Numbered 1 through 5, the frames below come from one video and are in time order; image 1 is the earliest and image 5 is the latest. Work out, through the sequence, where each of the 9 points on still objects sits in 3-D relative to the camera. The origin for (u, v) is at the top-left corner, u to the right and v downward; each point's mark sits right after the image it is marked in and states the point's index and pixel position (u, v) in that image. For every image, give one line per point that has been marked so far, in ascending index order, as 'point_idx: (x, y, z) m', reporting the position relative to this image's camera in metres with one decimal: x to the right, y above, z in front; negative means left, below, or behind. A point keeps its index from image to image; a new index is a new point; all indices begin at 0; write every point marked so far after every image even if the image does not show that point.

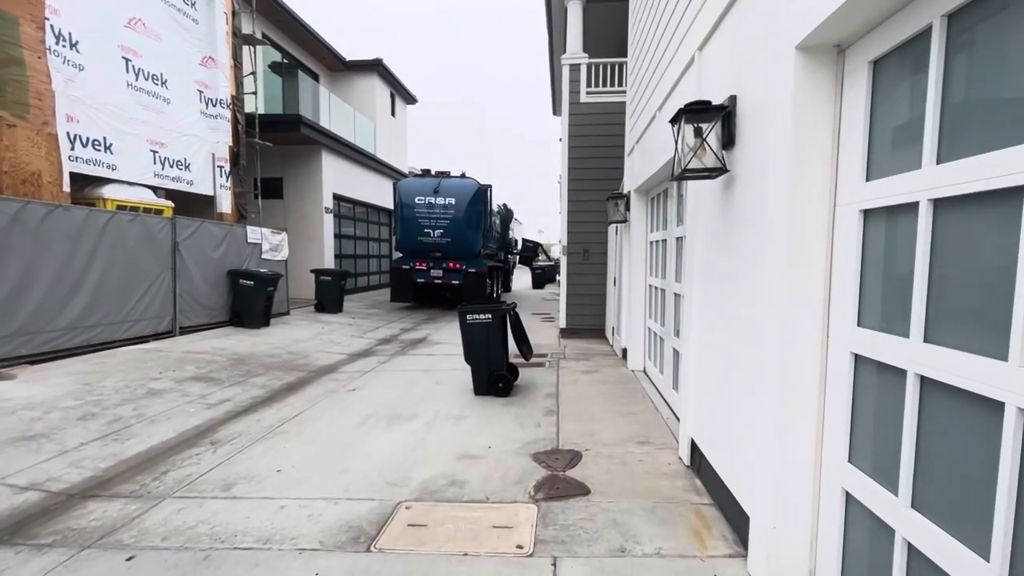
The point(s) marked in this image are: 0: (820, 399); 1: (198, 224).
0: (+1.5, -0.5, +2.2) m
1: (-6.3, +1.3, +9.6) m
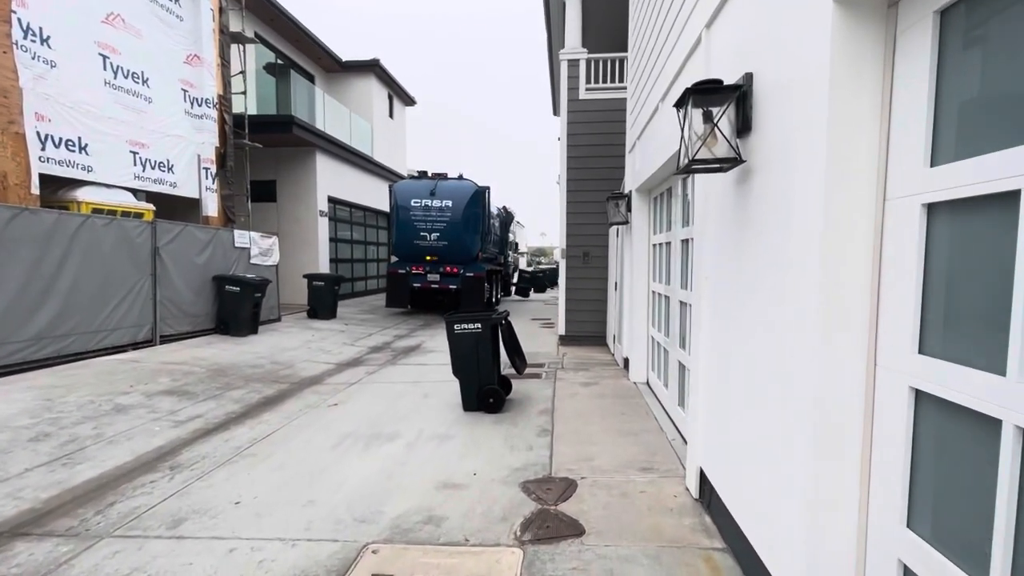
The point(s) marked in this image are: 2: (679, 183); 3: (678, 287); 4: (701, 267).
0: (+1.3, -0.6, +1.8) m
1: (-6.4, +1.2, +9.2) m
2: (+1.7, +1.1, +4.9) m
3: (+1.6, 0.0, +4.8) m
4: (+1.3, +0.1, +3.3) m
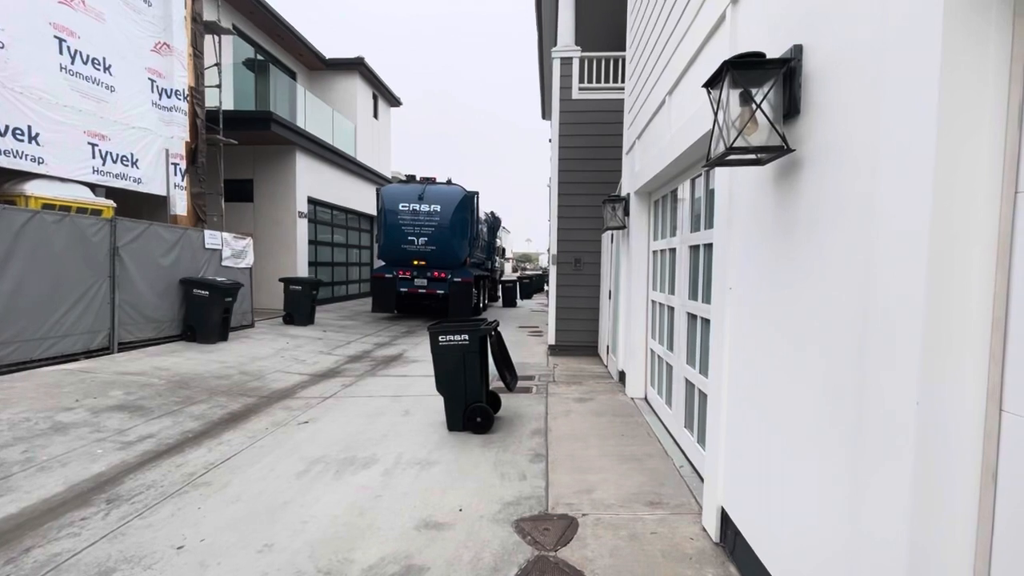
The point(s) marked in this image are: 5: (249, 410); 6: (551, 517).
0: (+1.3, -0.6, +1.4) m
1: (-6.6, +1.1, +8.6) m
2: (+1.7, +1.0, +4.6) m
3: (+1.6, -0.1, +4.3) m
4: (+1.3, +0.1, +2.9) m
5: (-3.3, -1.5, +6.0) m
6: (+0.3, -1.6, +3.3) m
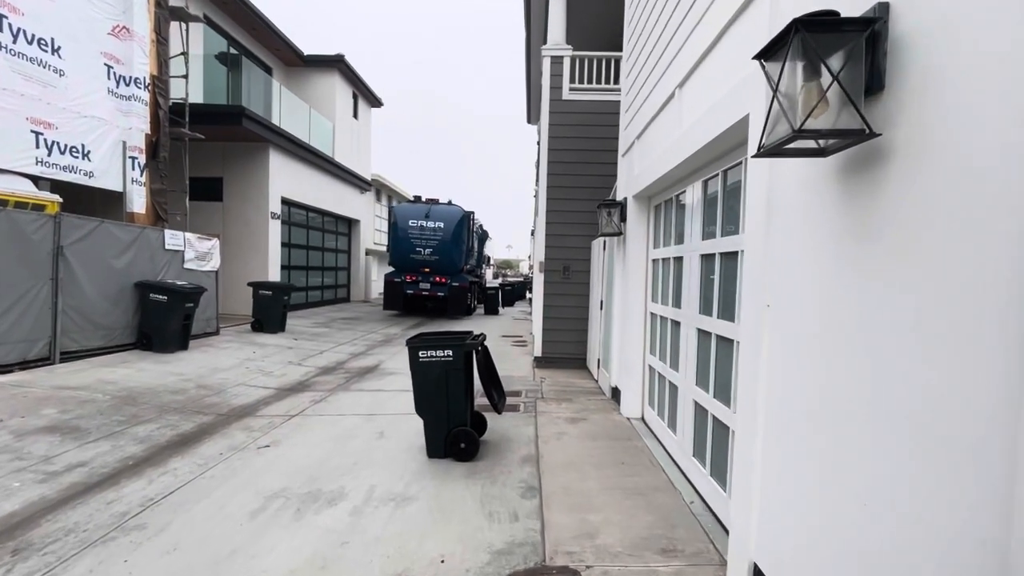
0: (+1.4, -0.7, +0.9) m
1: (-6.8, +1.0, +7.8) m
2: (+1.6, +0.9, +4.1) m
3: (+1.5, -0.2, +3.9) m
4: (+1.3, 0.0, +2.4) m
5: (-3.5, -1.6, +5.4) m
6: (+0.2, -1.7, +2.8) m
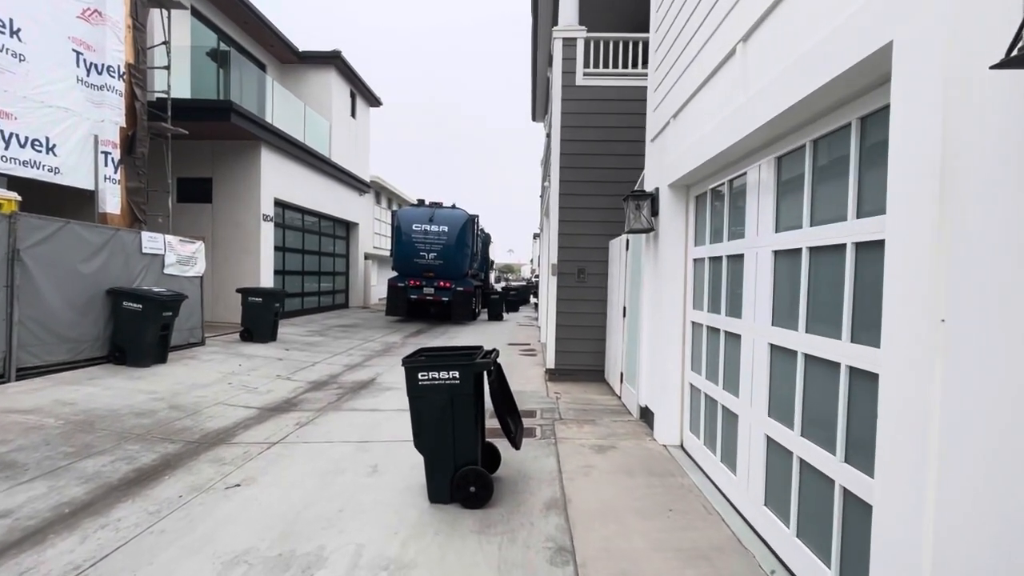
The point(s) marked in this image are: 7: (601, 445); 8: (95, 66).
0: (+1.5, -0.7, +0.1) m
1: (-6.7, +0.9, +7.0) m
2: (+1.7, +0.8, +3.3) m
3: (+1.6, -0.2, +3.1) m
4: (+1.4, 0.0, +1.6) m
5: (-3.3, -1.7, +4.6) m
6: (+0.4, -1.7, +2.0) m
7: (+0.9, -1.6, +4.8) m
8: (-7.0, +3.8, +8.1) m
